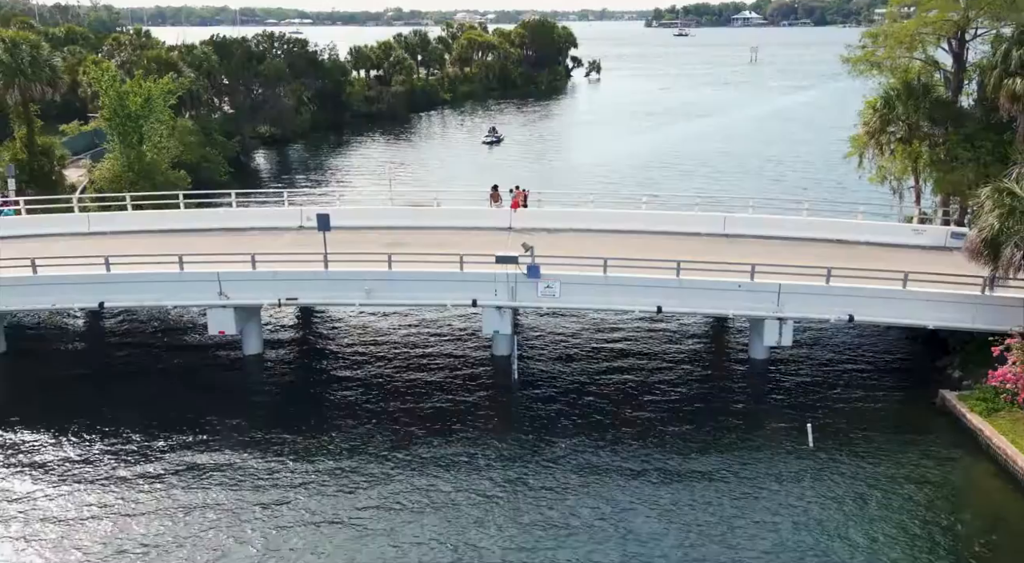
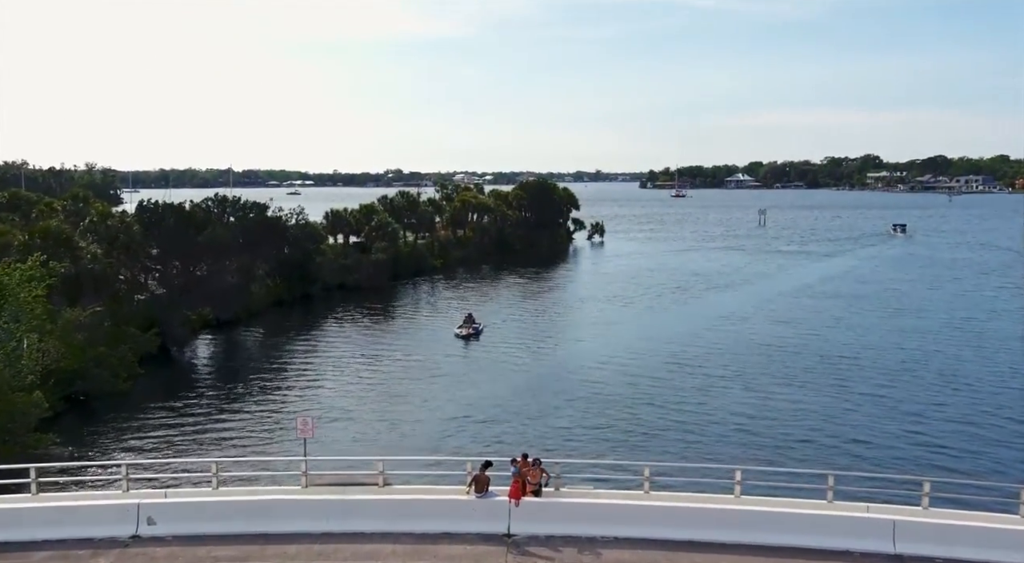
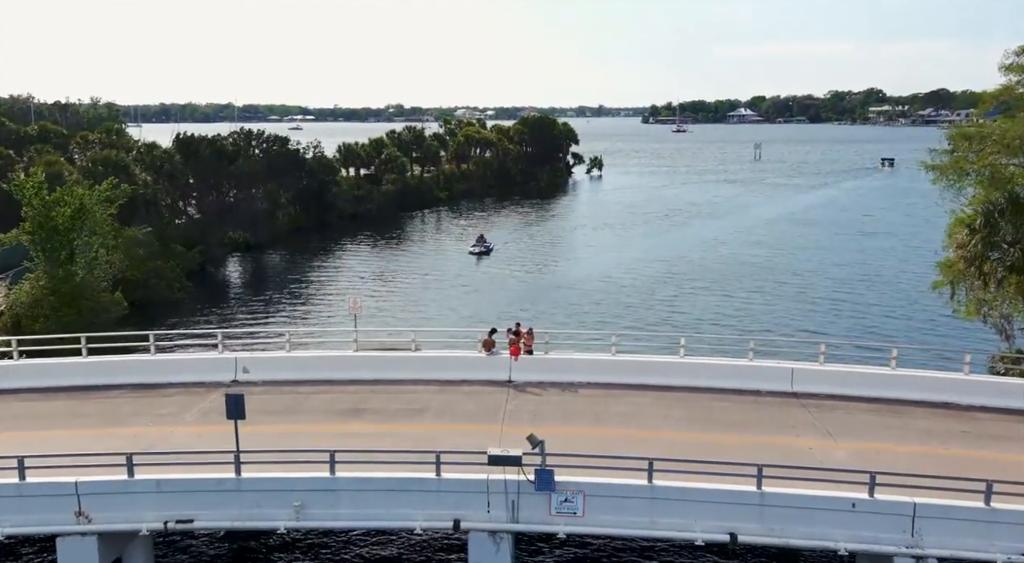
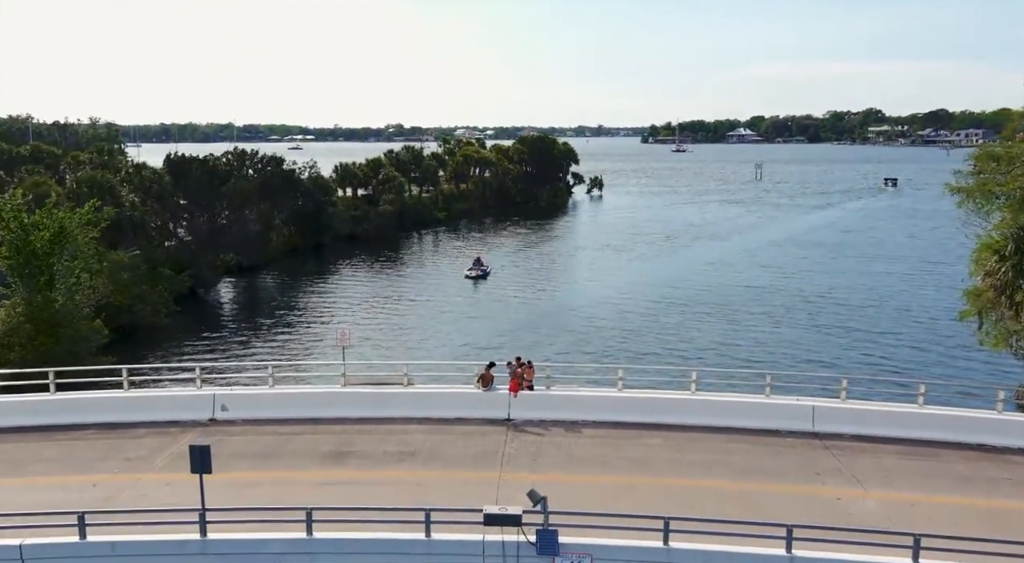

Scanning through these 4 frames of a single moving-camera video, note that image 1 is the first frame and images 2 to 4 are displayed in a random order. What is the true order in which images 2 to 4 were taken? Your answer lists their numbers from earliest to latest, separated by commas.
3, 4, 2
